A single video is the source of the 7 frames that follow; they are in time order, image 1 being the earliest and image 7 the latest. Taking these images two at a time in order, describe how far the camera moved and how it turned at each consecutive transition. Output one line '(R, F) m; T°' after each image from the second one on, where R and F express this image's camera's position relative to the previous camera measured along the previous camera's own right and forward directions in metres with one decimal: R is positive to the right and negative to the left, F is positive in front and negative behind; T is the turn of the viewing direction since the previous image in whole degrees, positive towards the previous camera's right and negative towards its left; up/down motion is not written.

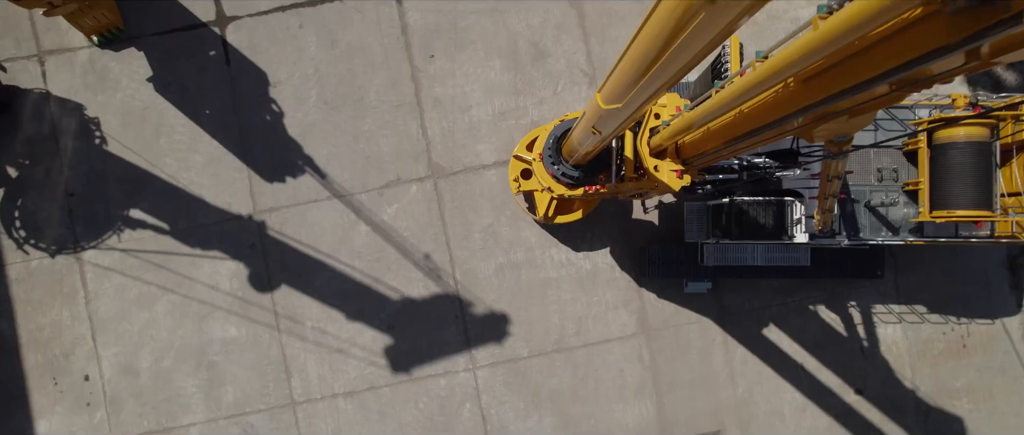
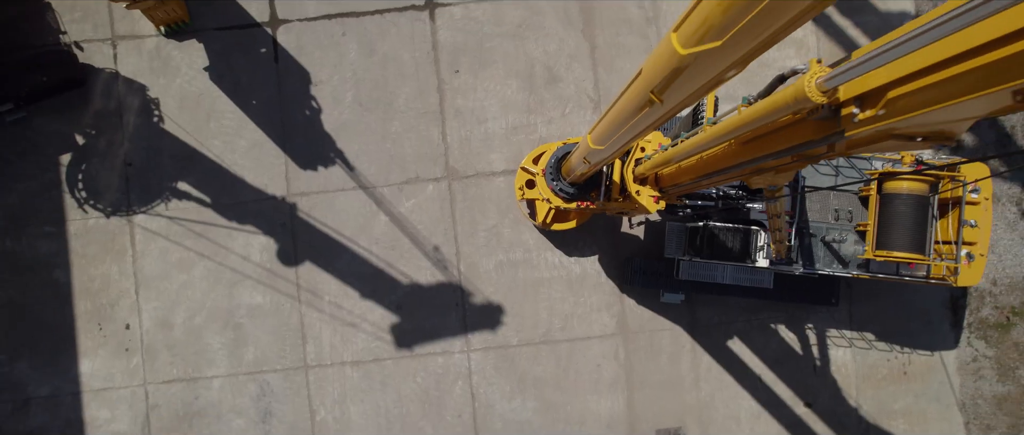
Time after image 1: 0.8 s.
(0.0, -0.9) m; 0°
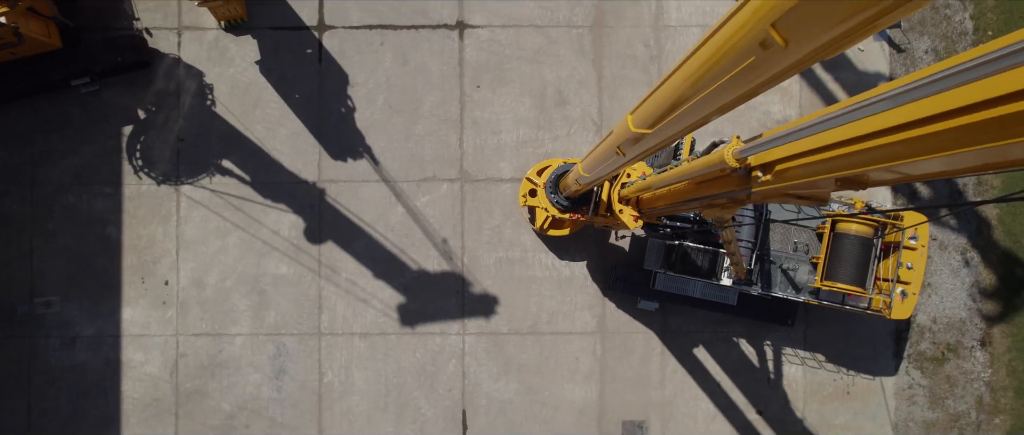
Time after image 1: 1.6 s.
(0.0, -1.0) m; 0°
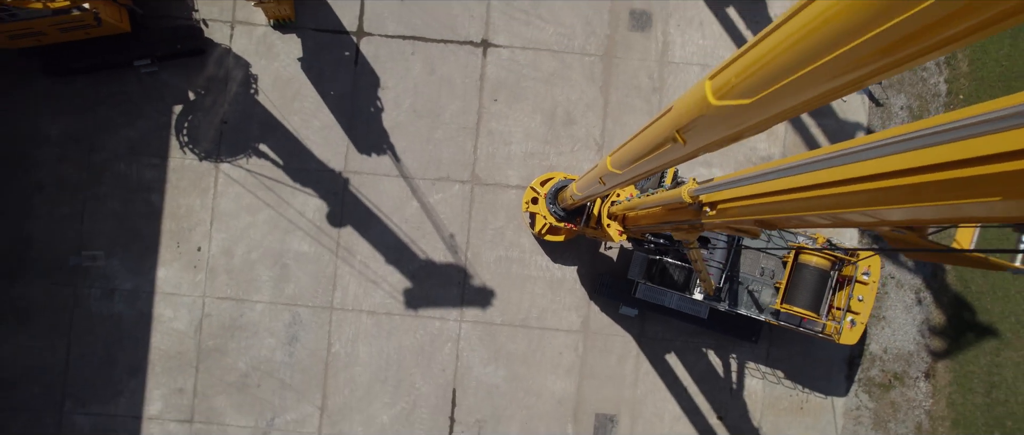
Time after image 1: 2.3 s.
(0.0, -1.0) m; 0°
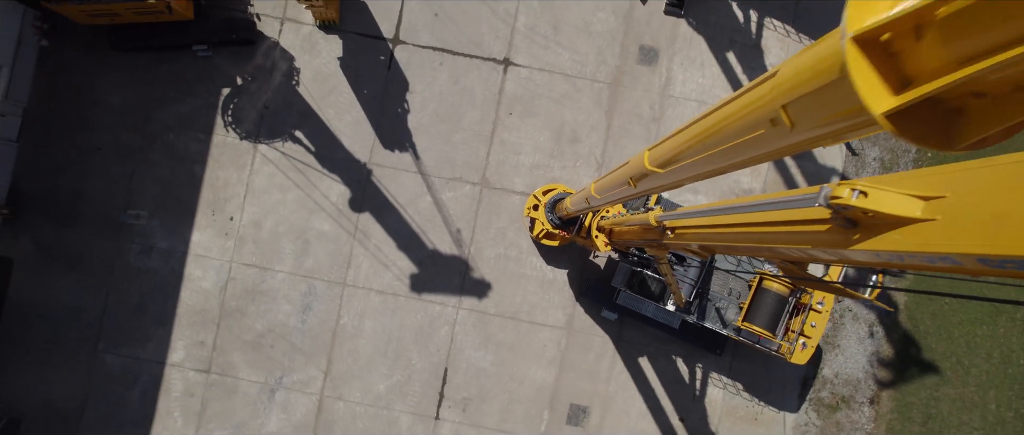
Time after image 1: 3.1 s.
(0.0, -1.1) m; 0°
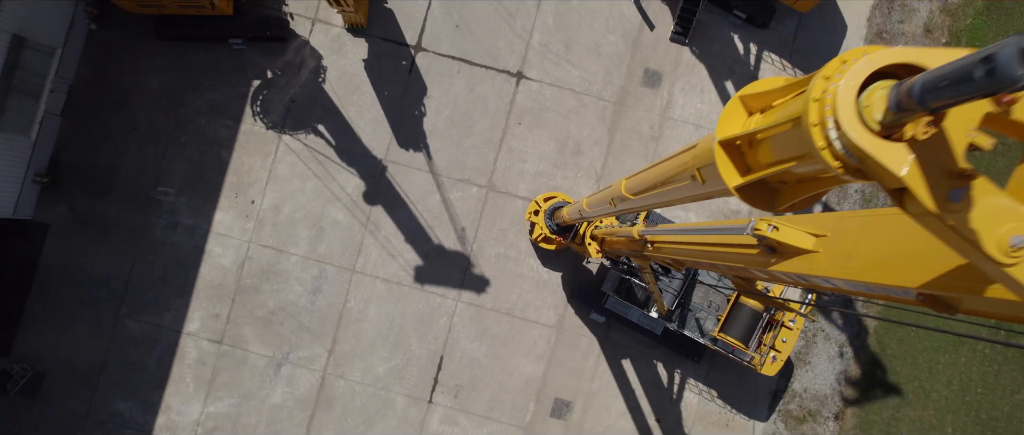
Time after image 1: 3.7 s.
(0.0, -0.8) m; 0°
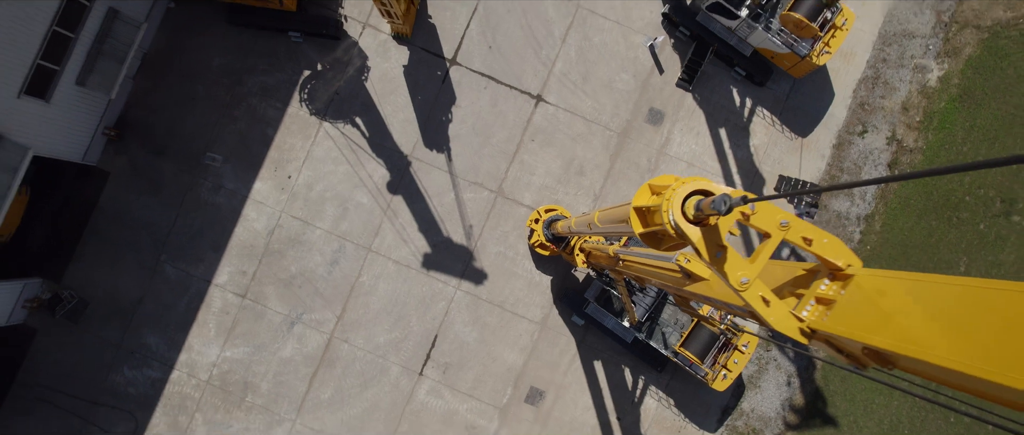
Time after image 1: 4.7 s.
(0.0, -1.5) m; -1°
